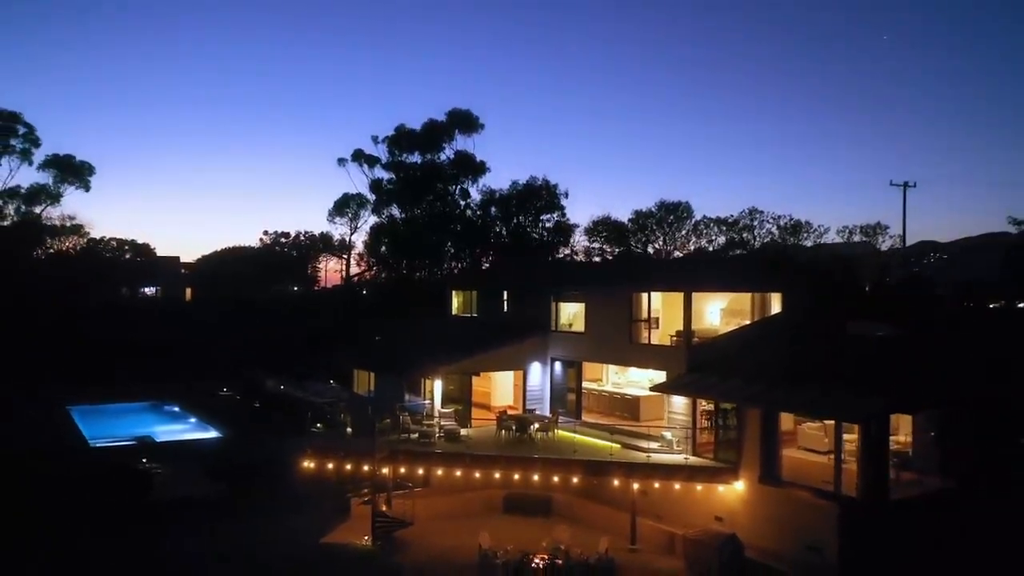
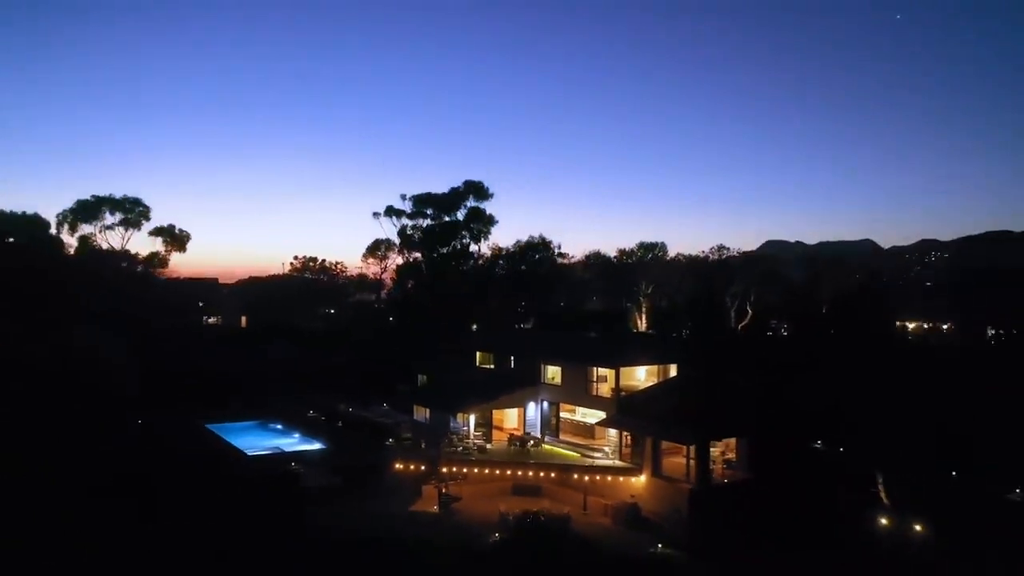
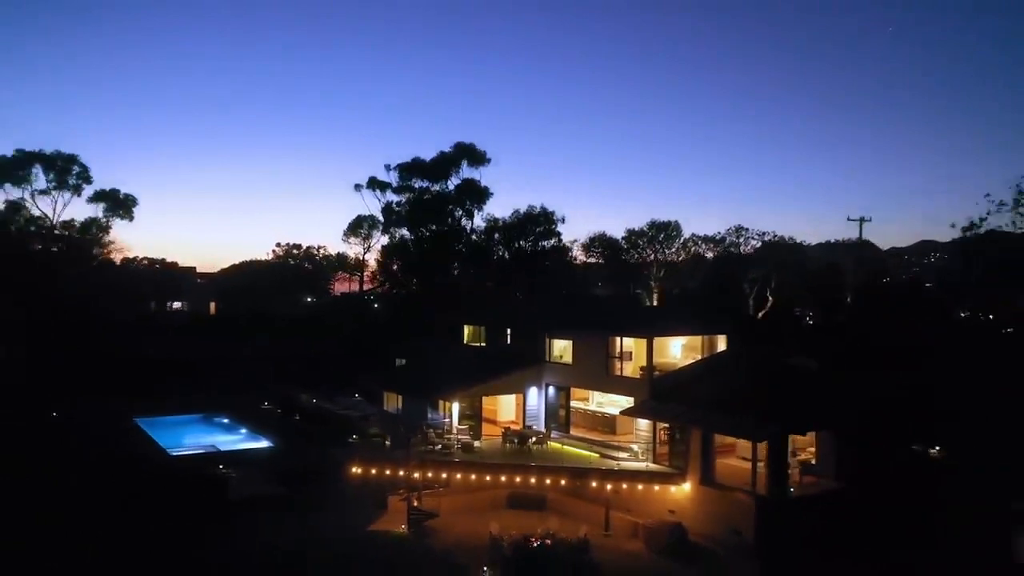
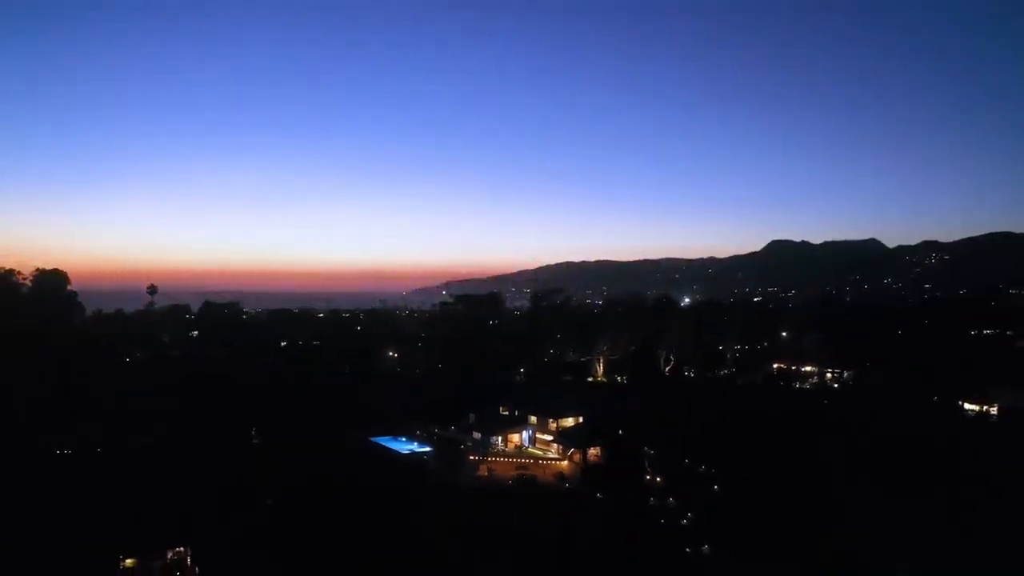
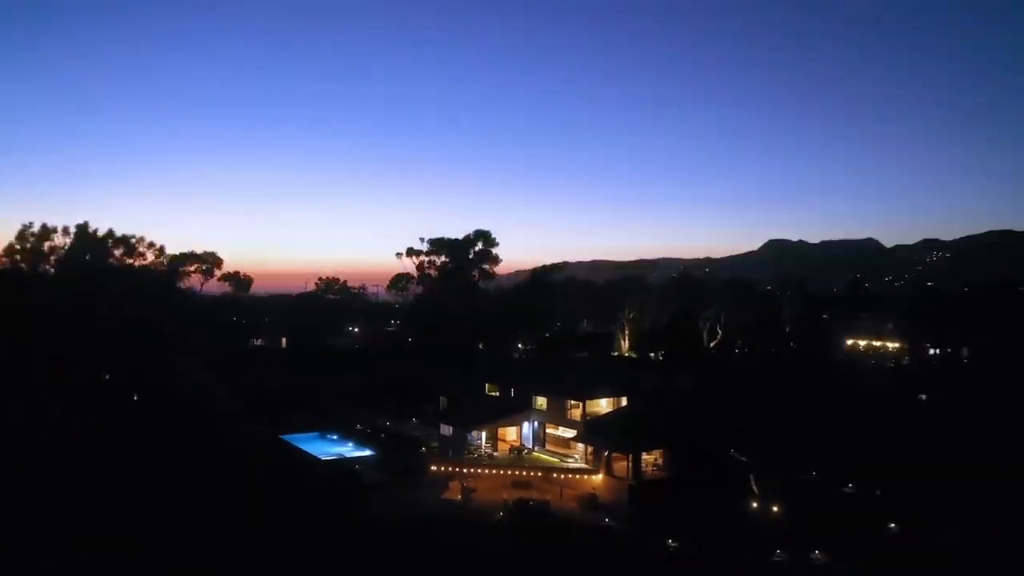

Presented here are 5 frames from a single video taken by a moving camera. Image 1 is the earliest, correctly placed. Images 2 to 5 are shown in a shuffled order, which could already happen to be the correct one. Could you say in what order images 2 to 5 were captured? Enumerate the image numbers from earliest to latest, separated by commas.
3, 2, 5, 4
